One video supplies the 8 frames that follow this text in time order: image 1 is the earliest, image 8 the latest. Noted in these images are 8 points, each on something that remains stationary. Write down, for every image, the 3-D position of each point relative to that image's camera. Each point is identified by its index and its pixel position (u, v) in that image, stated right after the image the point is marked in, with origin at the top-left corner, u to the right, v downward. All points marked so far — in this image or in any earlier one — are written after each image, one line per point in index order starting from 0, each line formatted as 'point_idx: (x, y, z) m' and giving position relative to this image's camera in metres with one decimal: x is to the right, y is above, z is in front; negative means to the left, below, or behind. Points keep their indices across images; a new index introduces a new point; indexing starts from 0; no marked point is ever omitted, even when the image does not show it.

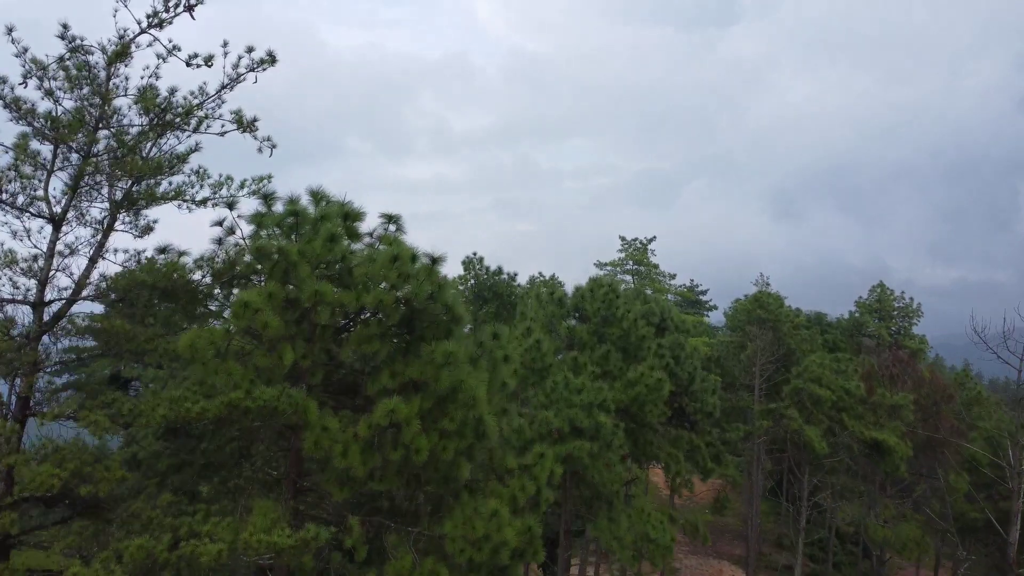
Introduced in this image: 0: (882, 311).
0: (+7.6, -0.5, +16.6) m
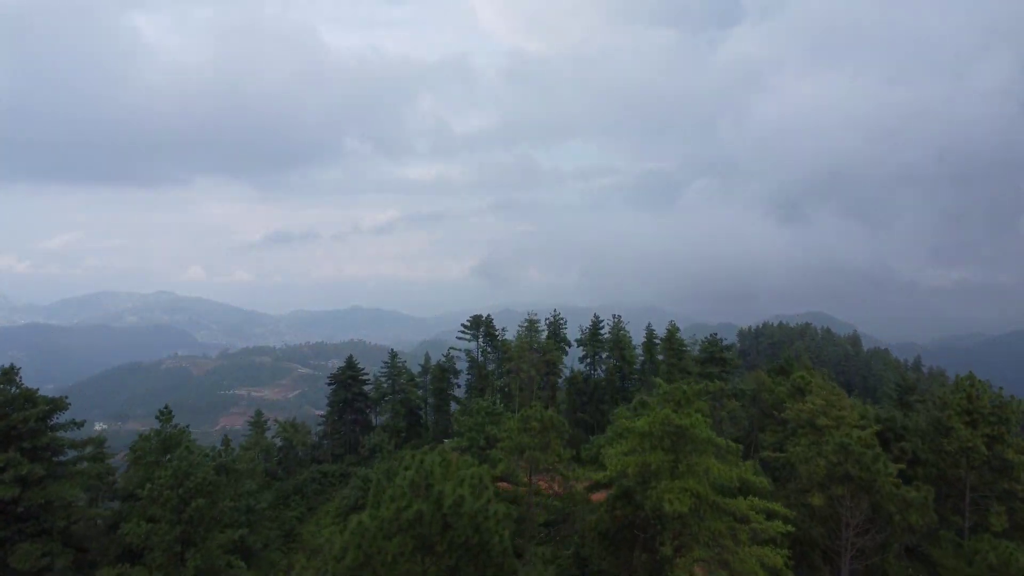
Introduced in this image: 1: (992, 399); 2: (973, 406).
0: (+7.5, -2.0, +13.1) m
1: (+7.7, -1.8, +12.9) m
2: (+7.5, -1.9, +13.1) m
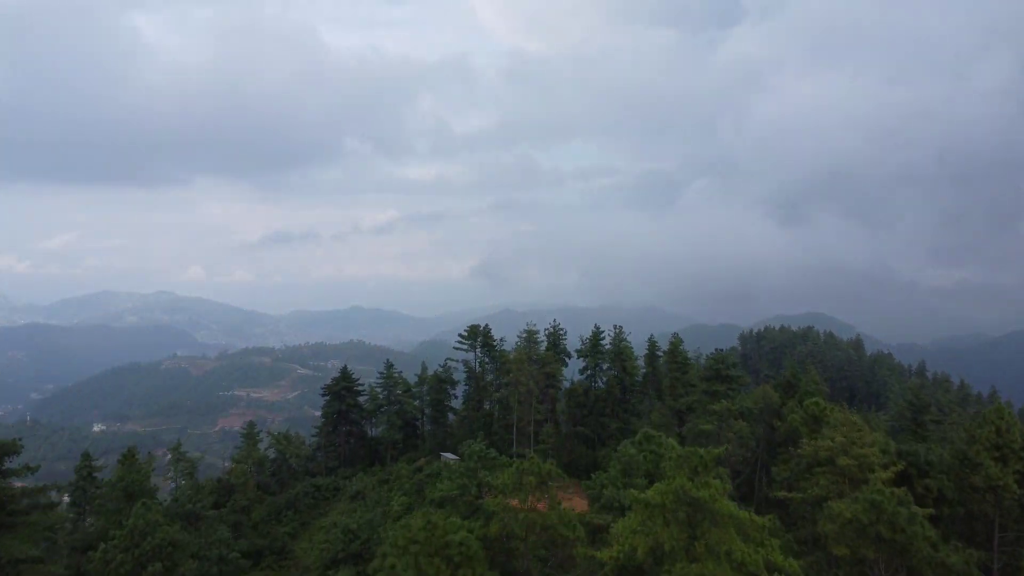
0: (+7.4, -2.4, +12.2) m
1: (+7.6, -2.2, +12.0) m
2: (+7.4, -2.3, +12.2) m
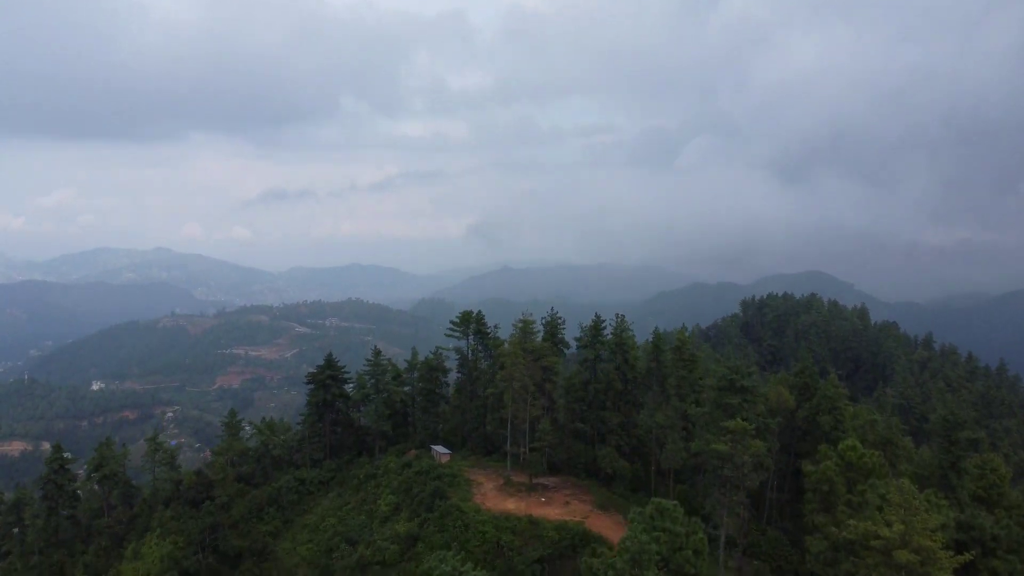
0: (+7.2, -2.9, +10.2) m
1: (+7.4, -2.7, +10.0) m
2: (+7.3, -2.8, +10.2) m
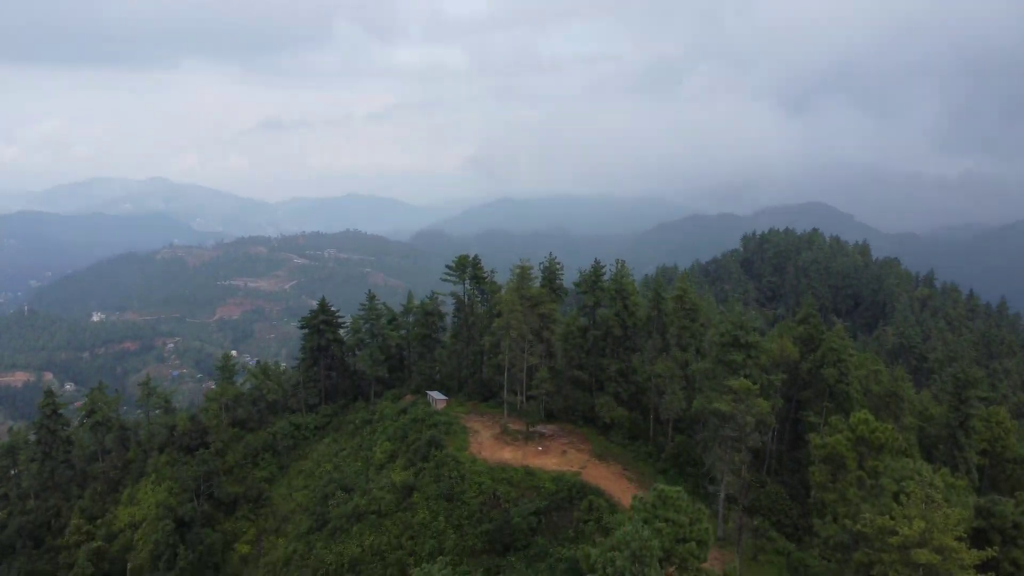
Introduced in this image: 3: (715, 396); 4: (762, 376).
0: (+7.2, -2.6, +9.6) m
1: (+7.4, -2.4, +9.4) m
2: (+7.2, -2.5, +9.6) m
3: (+4.8, -2.6, +19.2) m
4: (+6.0, -2.1, +19.3) m
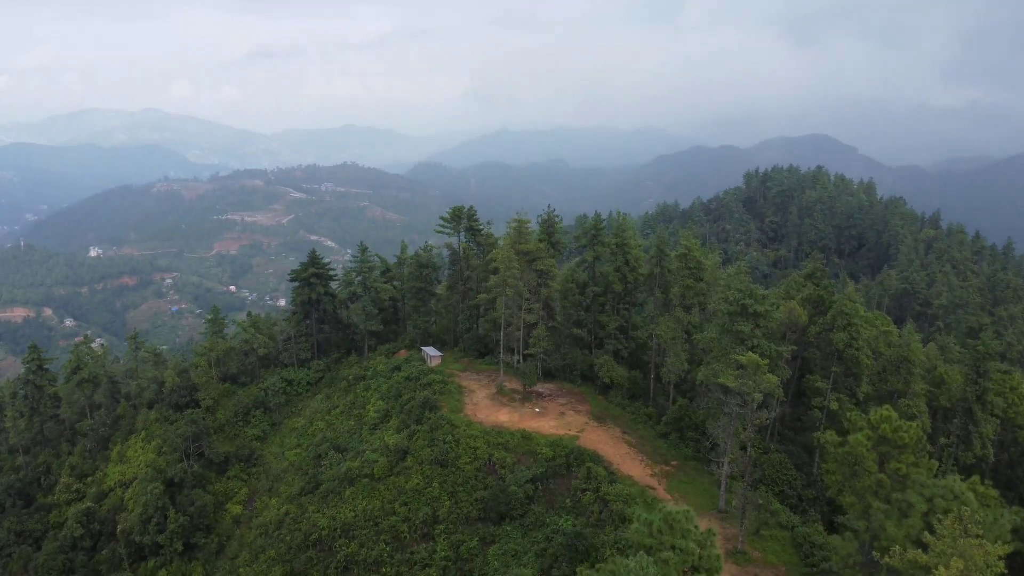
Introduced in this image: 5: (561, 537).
0: (+7.1, -2.6, +8.7) m
1: (+7.3, -2.4, +8.5) m
2: (+7.1, -2.5, +8.7) m
3: (+4.7, -1.8, +18.2) m
4: (+5.9, -1.3, +18.3) m
5: (+1.1, -5.9, +19.0) m
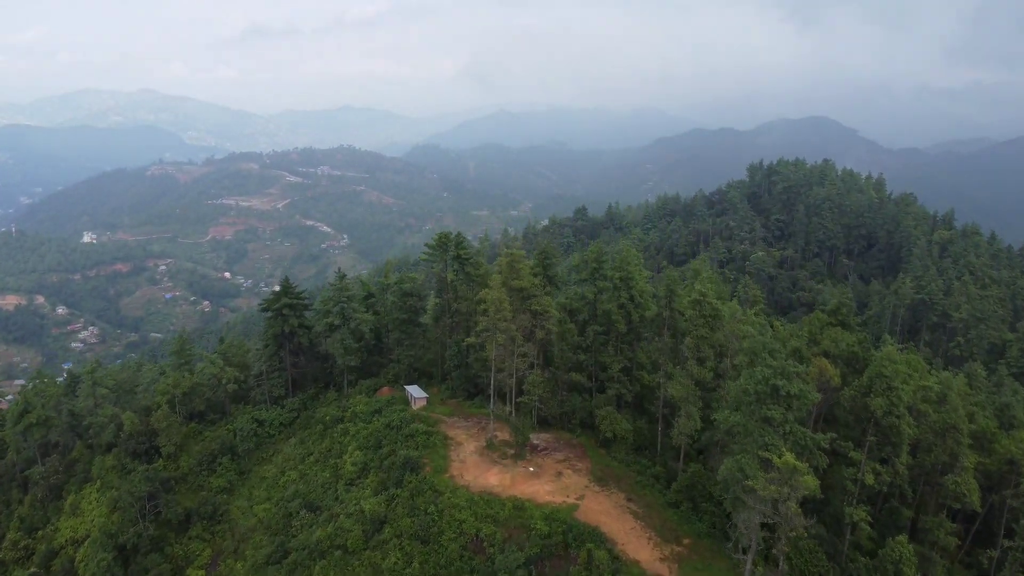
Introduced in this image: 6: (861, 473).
0: (+6.9, -4.3, +6.0) m
1: (+7.1, -4.1, +5.8) m
2: (+6.9, -4.2, +6.0) m
3: (+4.5, -3.2, +15.5) m
4: (+5.6, -2.8, +15.6) m
5: (+0.9, -7.3, +16.3) m
6: (+8.2, -4.4, +19.0) m
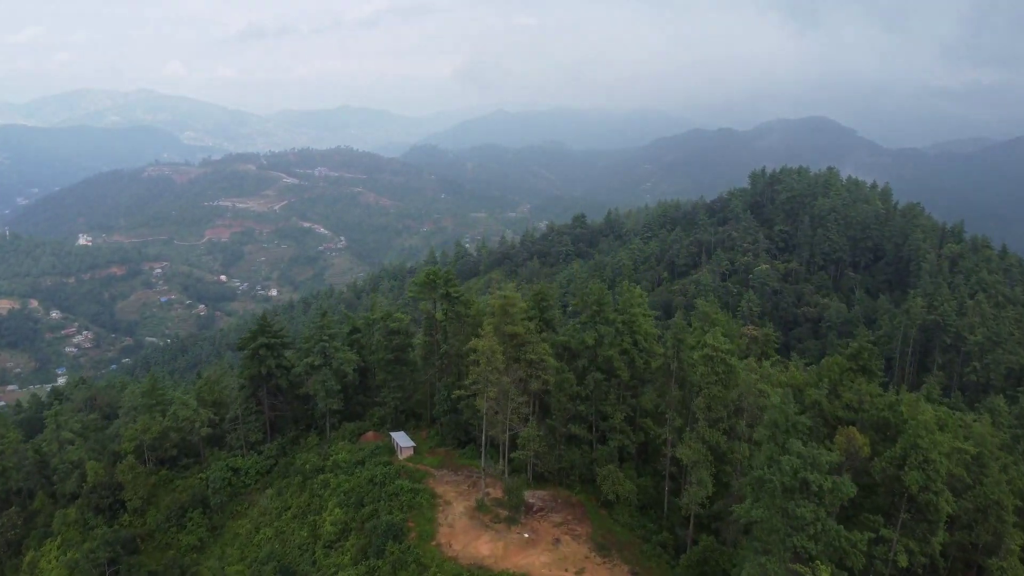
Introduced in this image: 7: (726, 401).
0: (+6.7, -5.6, +4.0) m
1: (+6.9, -5.4, +3.8) m
2: (+6.7, -5.5, +4.0) m
3: (+4.3, -4.5, +13.5) m
4: (+5.5, -4.0, +13.6) m
5: (+0.7, -8.6, +14.3) m
6: (+8.1, -5.6, +17.0) m
7: (+5.1, -2.6, +19.5) m
